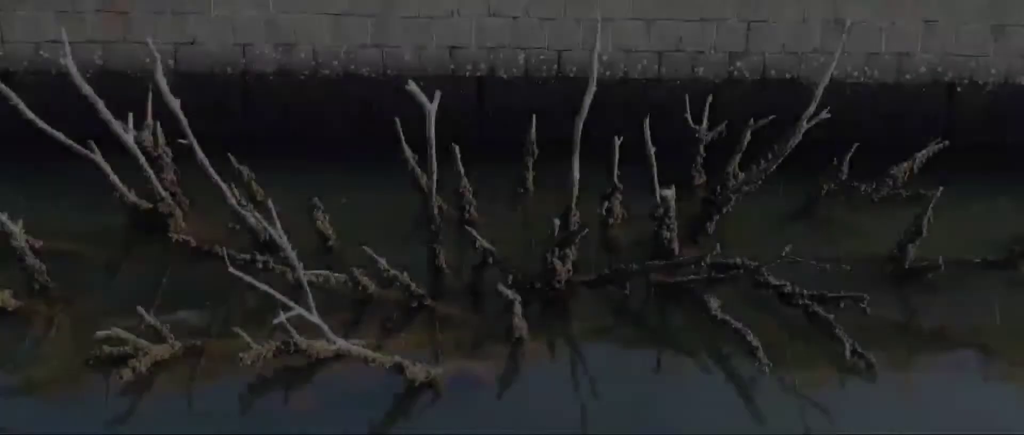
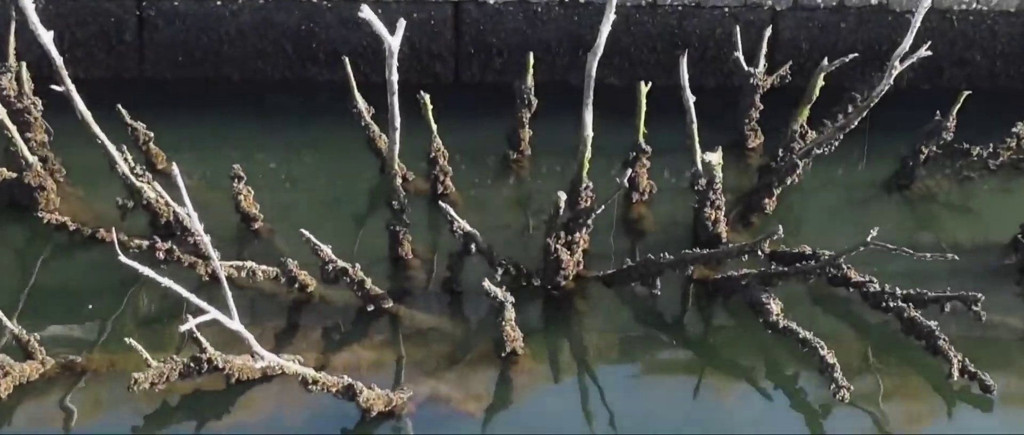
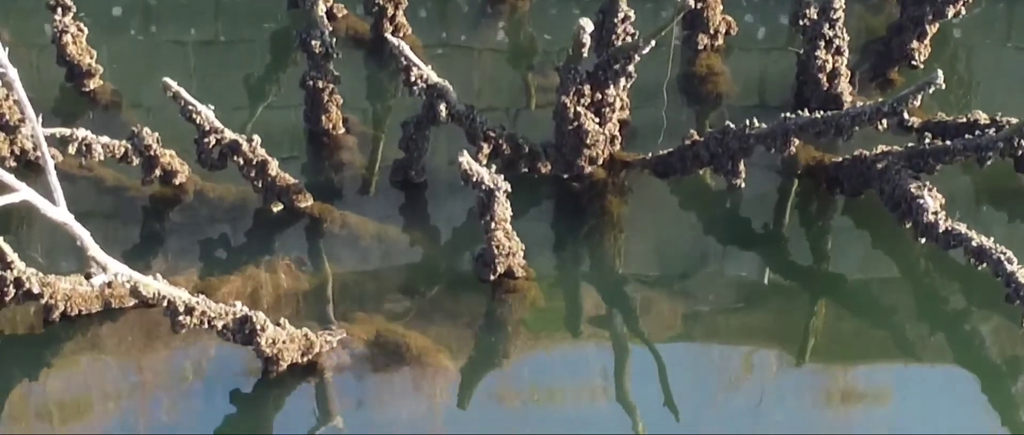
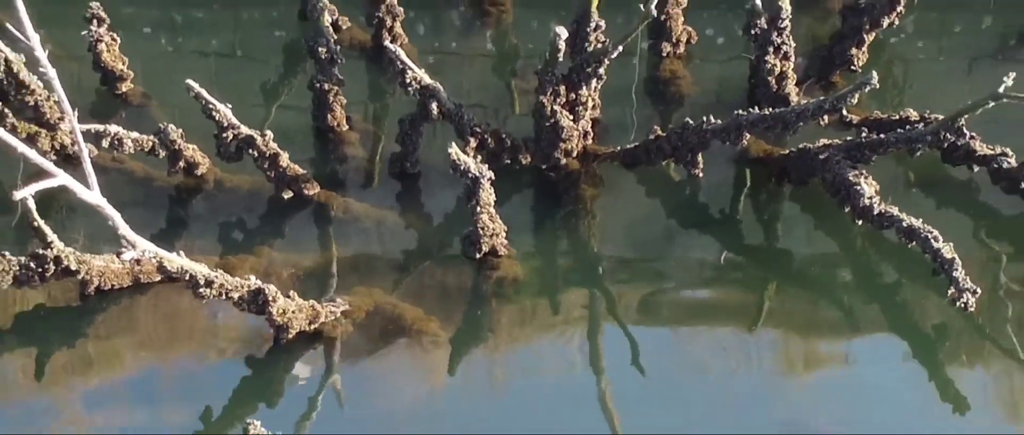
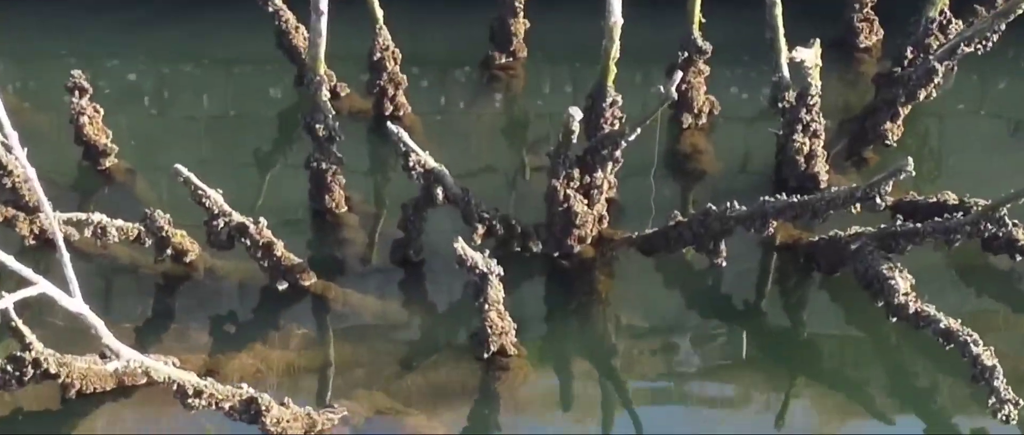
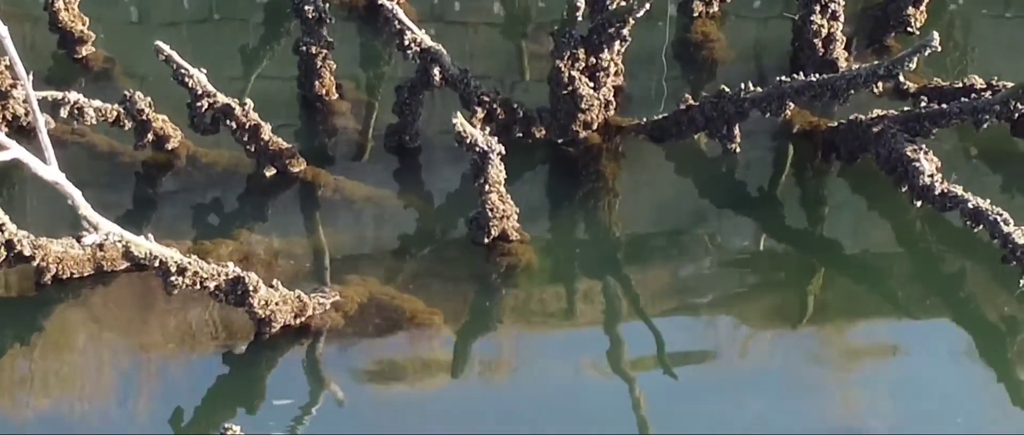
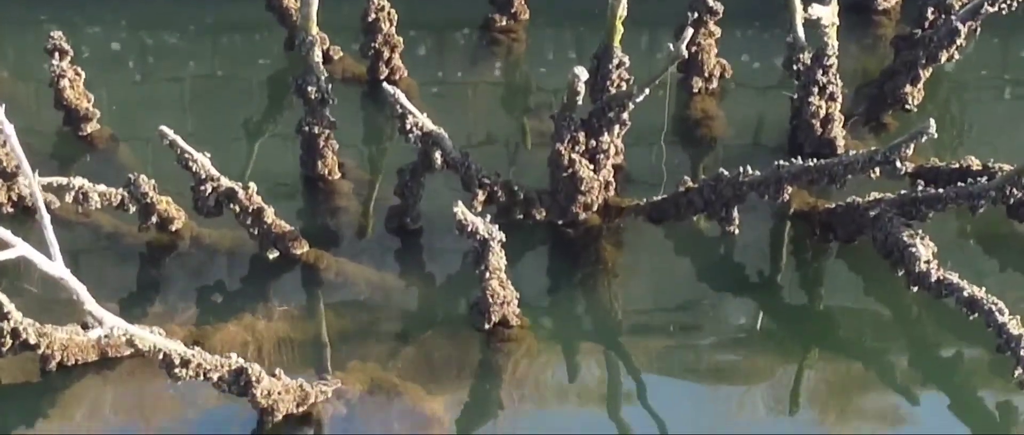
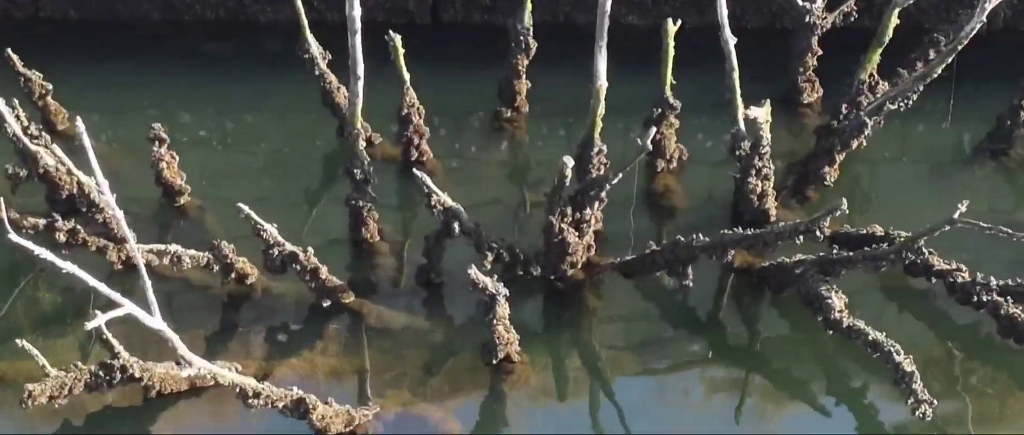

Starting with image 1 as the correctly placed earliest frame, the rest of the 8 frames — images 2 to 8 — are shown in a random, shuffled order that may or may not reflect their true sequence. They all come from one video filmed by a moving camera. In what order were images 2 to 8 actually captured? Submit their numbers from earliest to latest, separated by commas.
2, 8, 5, 7, 3, 6, 4
